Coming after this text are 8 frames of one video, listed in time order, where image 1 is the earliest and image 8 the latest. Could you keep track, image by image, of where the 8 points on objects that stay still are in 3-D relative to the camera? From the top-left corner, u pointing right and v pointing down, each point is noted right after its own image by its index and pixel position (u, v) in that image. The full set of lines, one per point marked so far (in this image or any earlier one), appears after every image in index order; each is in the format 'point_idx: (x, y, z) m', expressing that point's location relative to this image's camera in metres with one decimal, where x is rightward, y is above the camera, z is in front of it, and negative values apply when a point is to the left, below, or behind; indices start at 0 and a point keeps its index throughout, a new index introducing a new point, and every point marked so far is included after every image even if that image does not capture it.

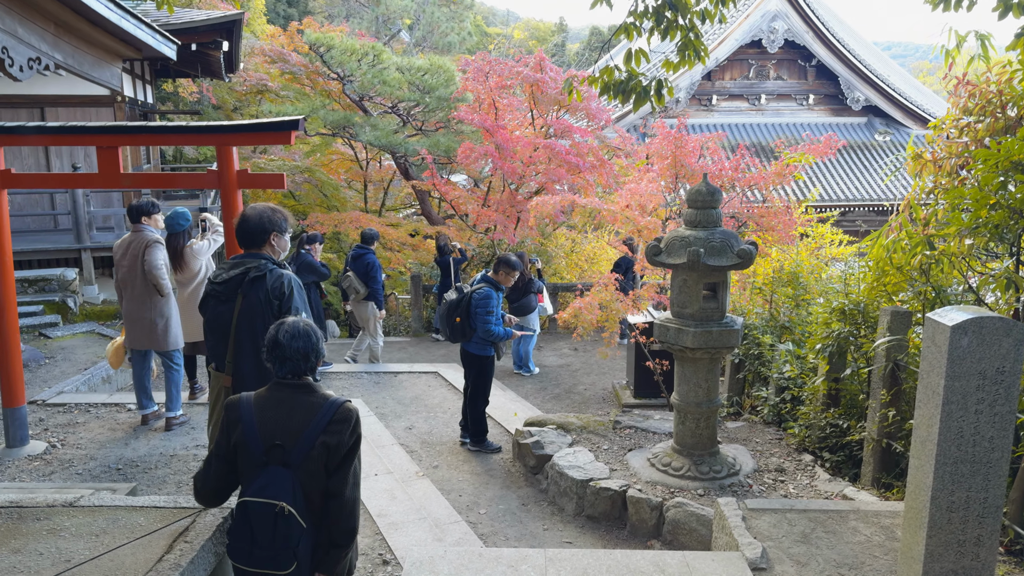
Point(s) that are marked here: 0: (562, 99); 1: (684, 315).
0: (+0.8, +2.8, +9.9) m
1: (+1.2, -0.2, +4.7) m
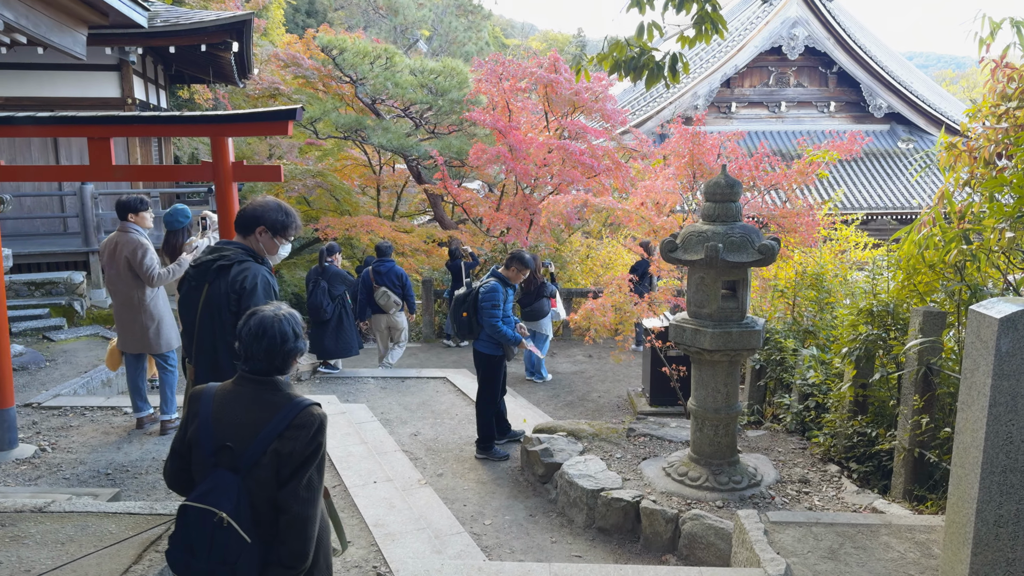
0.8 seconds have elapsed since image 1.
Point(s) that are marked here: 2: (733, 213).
0: (+0.9, +2.7, +9.7) m
1: (+1.2, -0.2, +4.4) m
2: (+1.4, +0.5, +4.3) m
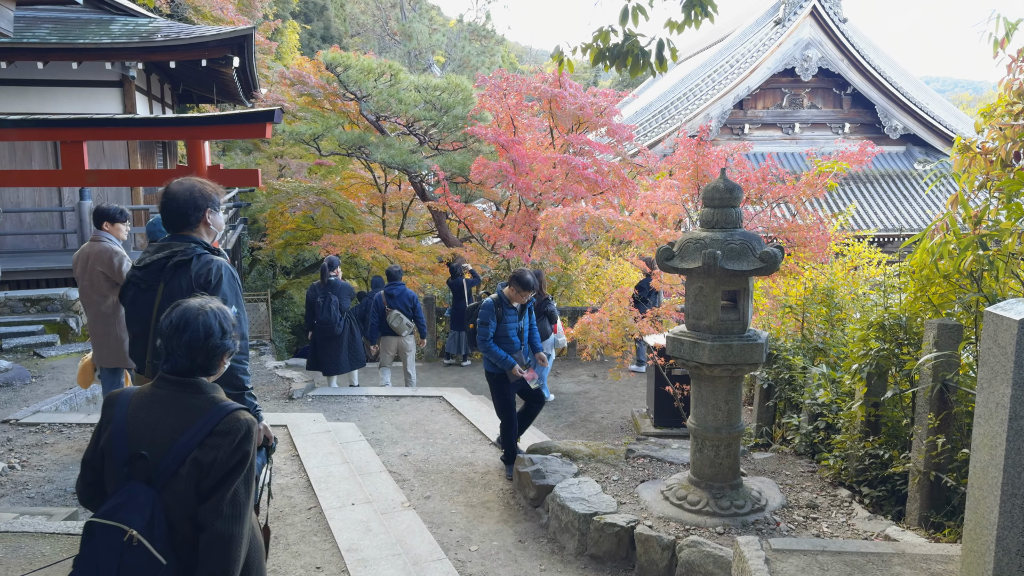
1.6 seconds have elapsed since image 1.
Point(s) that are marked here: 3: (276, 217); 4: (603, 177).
0: (+1.0, +2.4, +9.5) m
1: (+1.1, -0.2, +4.1) m
2: (+1.3, +0.4, +4.1) m
3: (-4.5, +1.4, +13.1) m
4: (+1.2, +1.4, +8.9) m
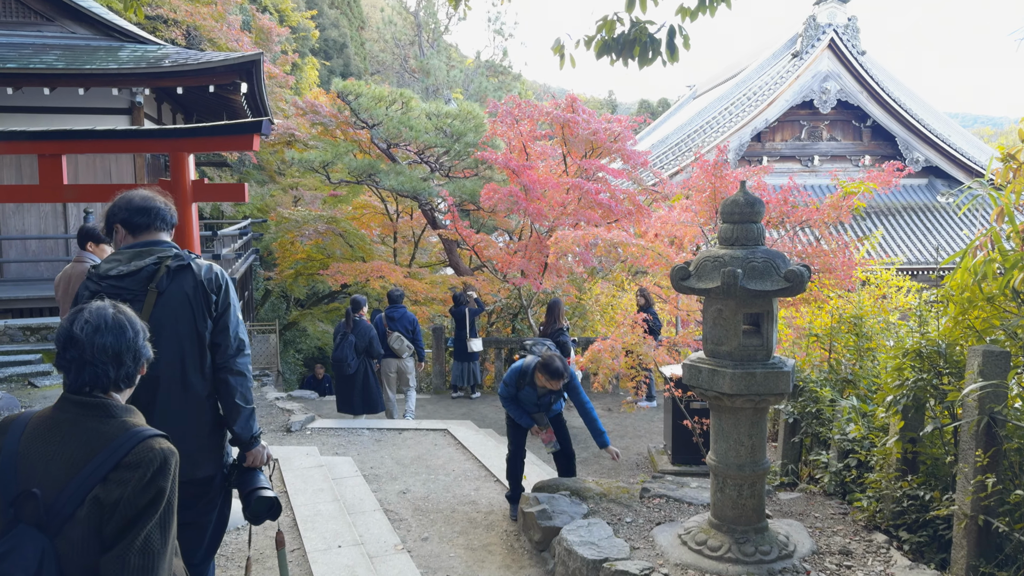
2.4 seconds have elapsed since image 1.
0: (+1.1, +2.0, +9.3) m
1: (+1.2, -0.4, +3.8) m
2: (+1.3, +0.3, +3.7) m
3: (-4.3, +0.8, +12.9) m
4: (+1.3, +1.1, +8.6) m
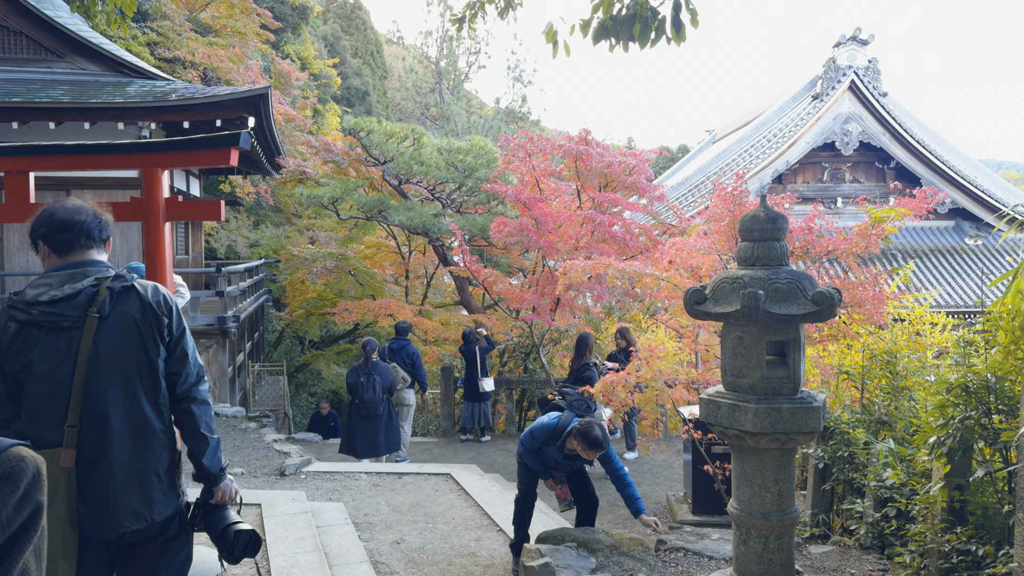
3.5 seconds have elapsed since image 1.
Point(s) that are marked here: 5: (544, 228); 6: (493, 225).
0: (+1.3, +1.5, +9.1) m
1: (+1.1, -0.5, +3.4) m
2: (+1.3, +0.2, +3.4) m
3: (-4.0, +0.1, +12.7) m
4: (+1.5, +0.6, +8.3) m
5: (+0.4, +0.8, +8.5) m
6: (-0.2, +0.9, +9.1) m
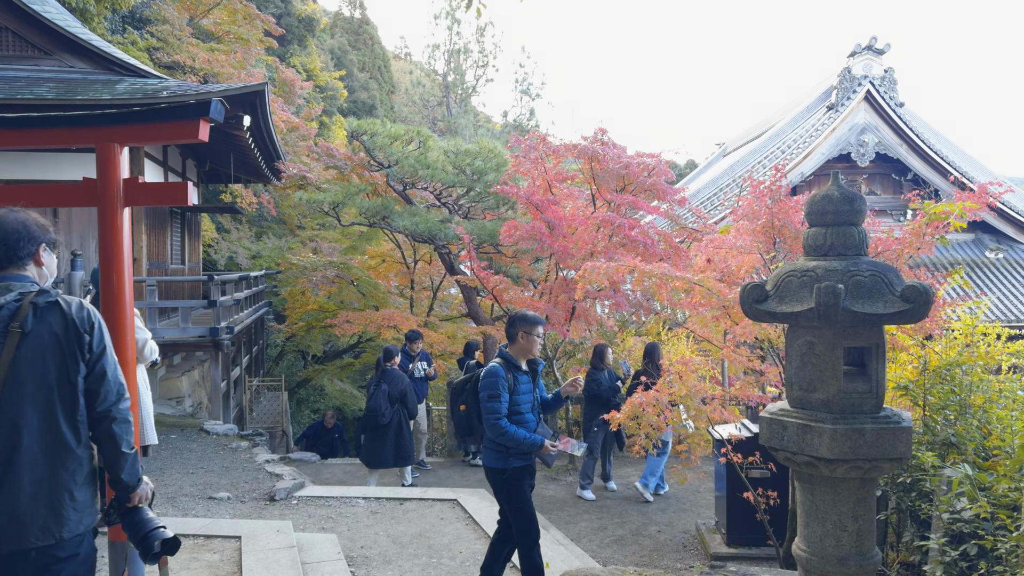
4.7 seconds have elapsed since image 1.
0: (+1.4, +1.4, +8.5) m
1: (+1.2, -0.5, +2.8) m
2: (+1.4, +0.2, +2.8) m
3: (-3.9, -0.1, +12.2) m
4: (+1.6, +0.5, +7.7) m
5: (+0.5, +0.7, +8.0) m
6: (-0.1, +0.7, +8.6) m
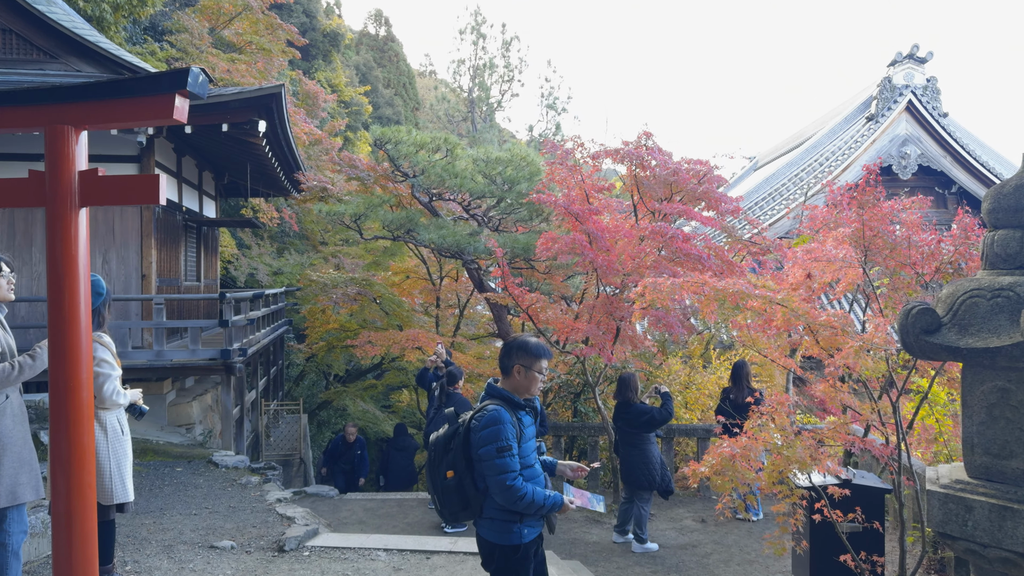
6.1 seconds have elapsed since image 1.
0: (+1.8, +1.2, +7.7) m
1: (+1.4, -0.5, +2.0) m
2: (+1.6, +0.1, +2.0) m
3: (-3.3, -0.5, +11.6) m
4: (+2.0, +0.3, +6.9) m
5: (+0.9, +0.5, +7.2) m
6: (+0.3, +0.5, +7.9) m
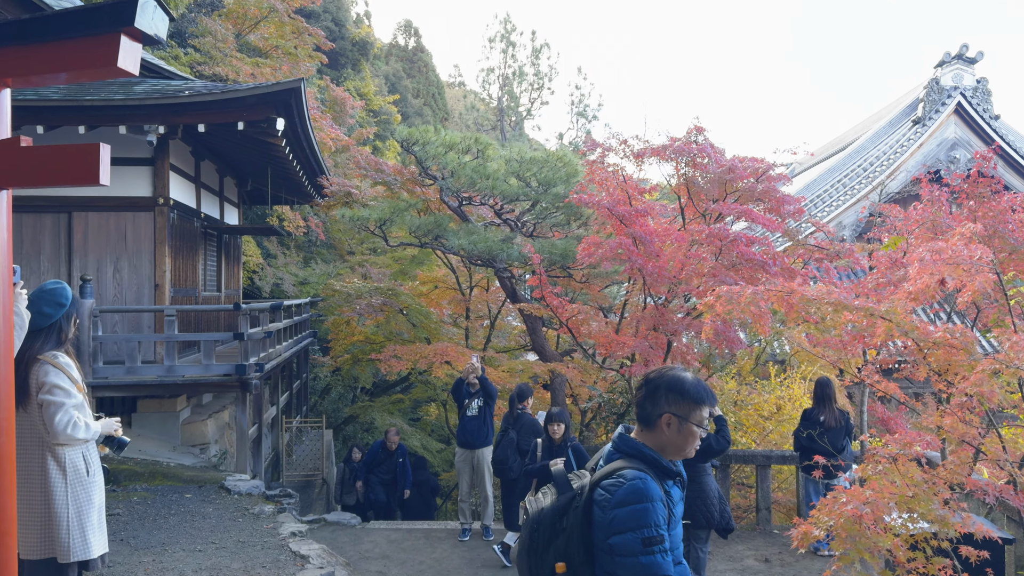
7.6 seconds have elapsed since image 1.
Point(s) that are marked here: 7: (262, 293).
0: (+2.2, +1.1, +7.0) m
1: (+1.6, -0.6, +1.3) m
2: (+1.8, +0.1, +1.3) m
3: (-2.8, -0.6, +11.0) m
4: (+2.3, +0.2, +6.2) m
5: (+1.3, +0.4, +6.5) m
6: (+0.7, +0.4, +7.2) m
7: (-5.4, -0.1, +14.5) m
